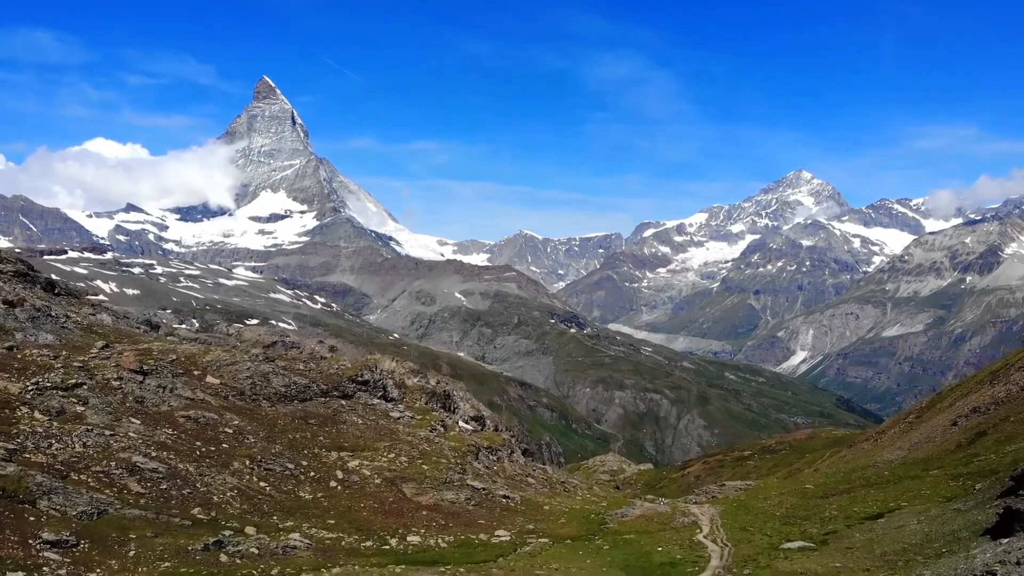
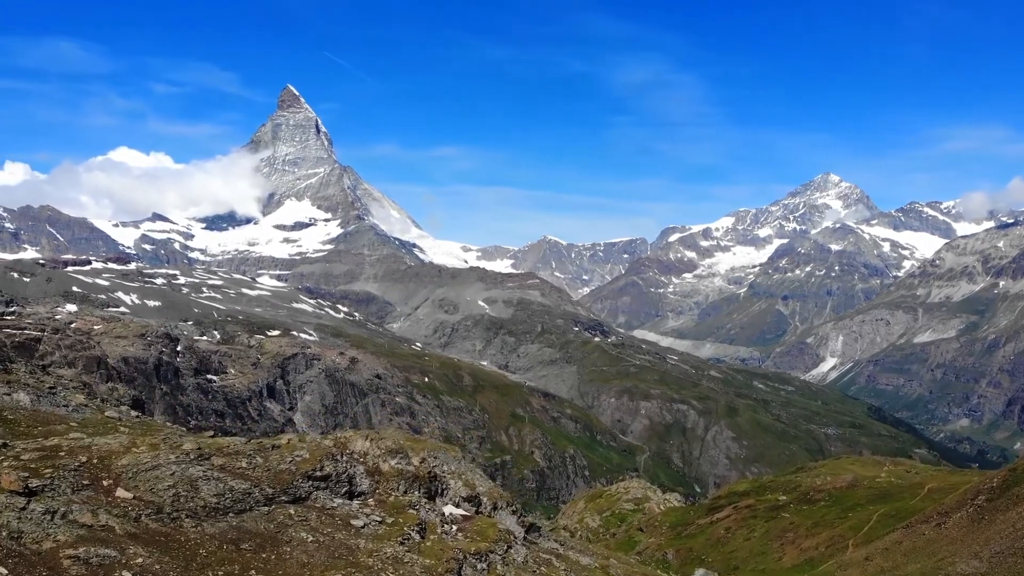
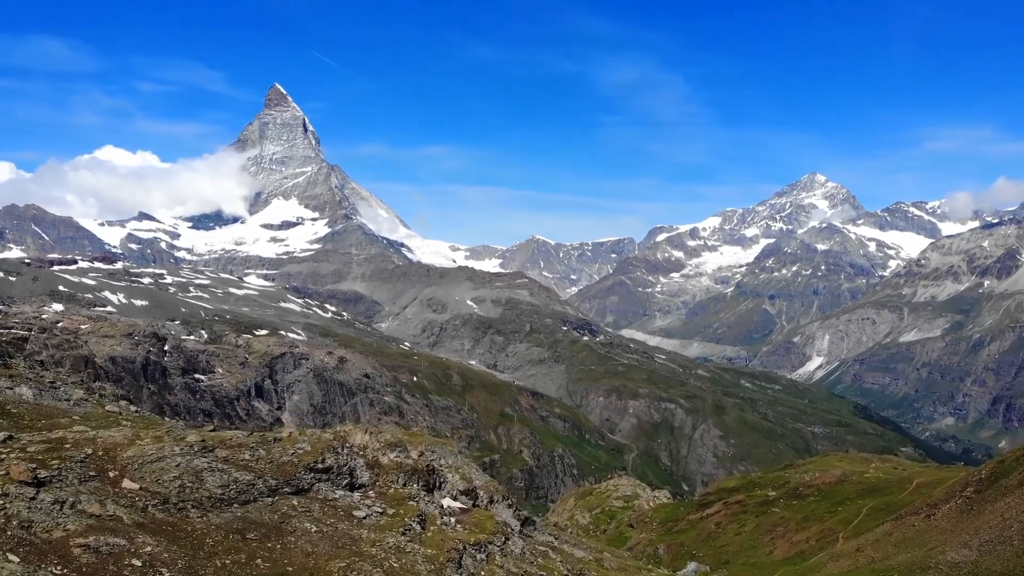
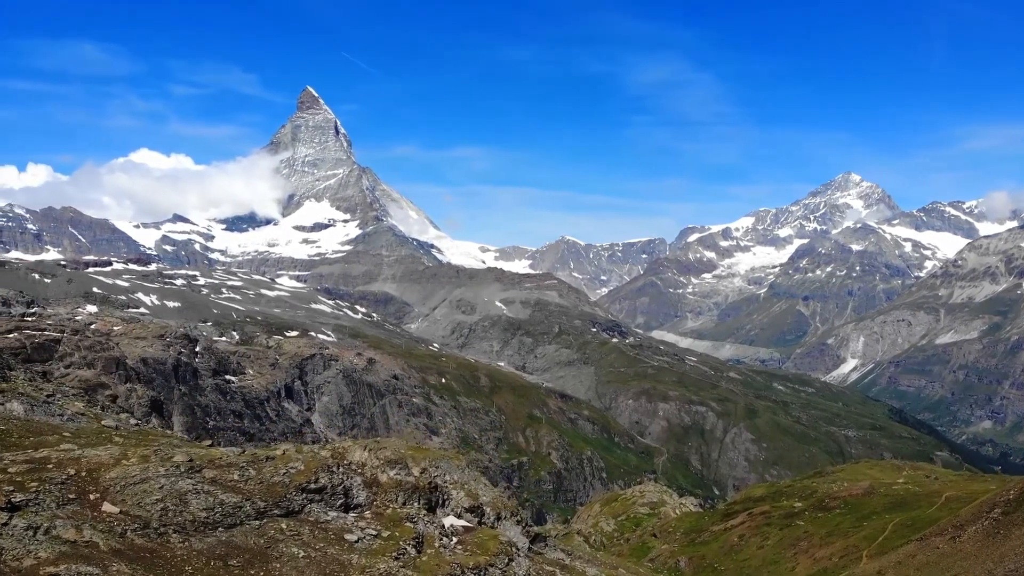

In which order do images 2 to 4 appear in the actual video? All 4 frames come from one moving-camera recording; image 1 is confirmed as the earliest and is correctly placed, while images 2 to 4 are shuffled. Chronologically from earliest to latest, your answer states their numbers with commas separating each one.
3, 2, 4
